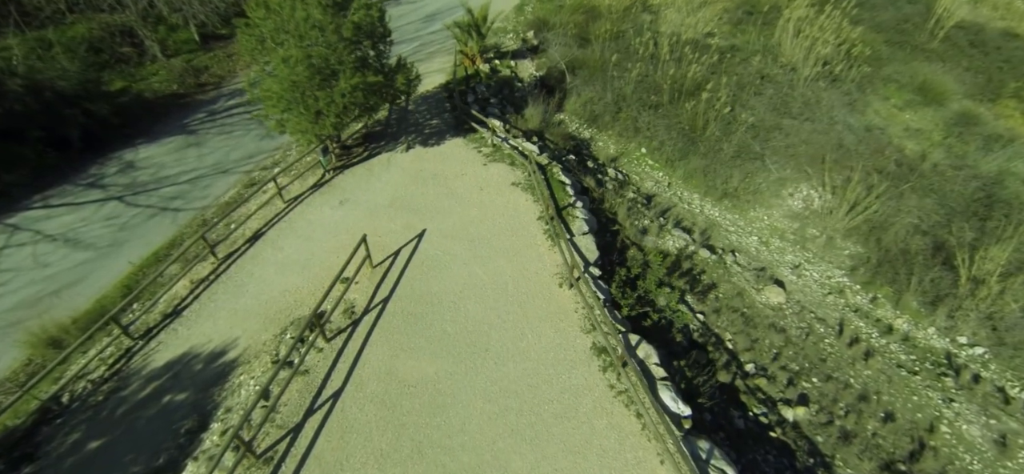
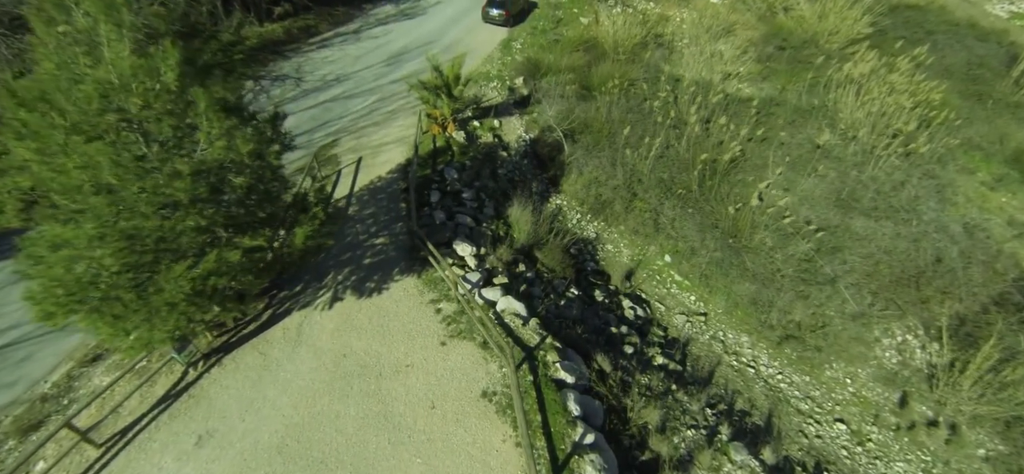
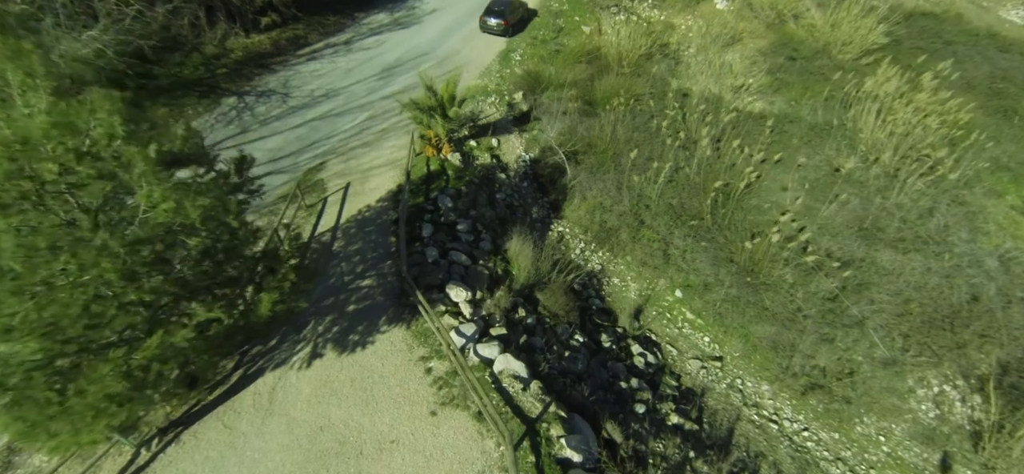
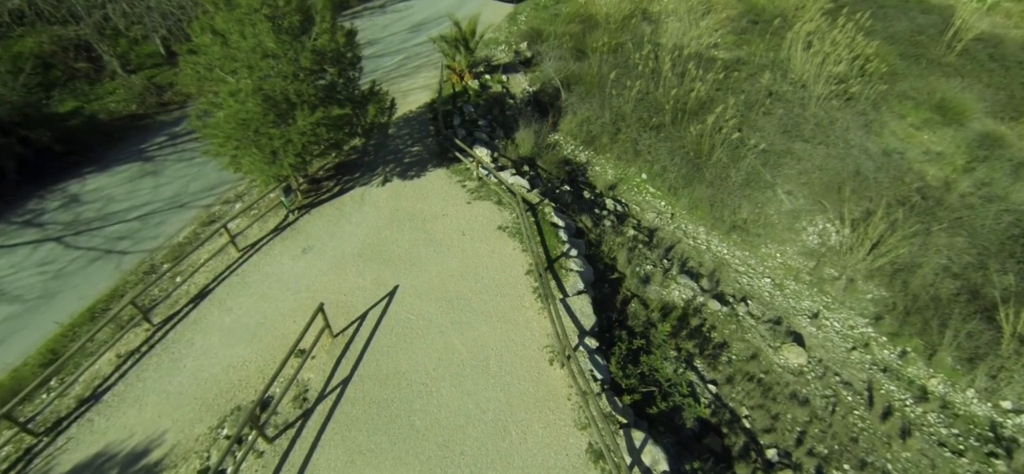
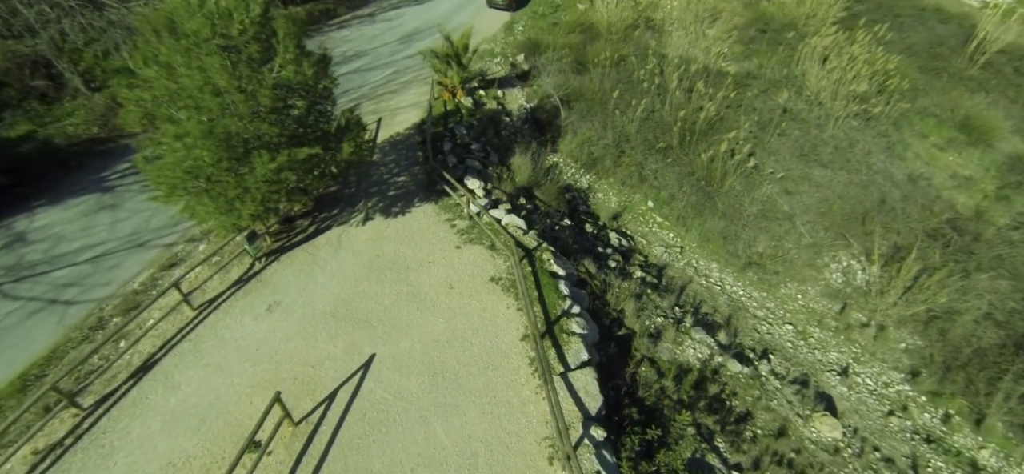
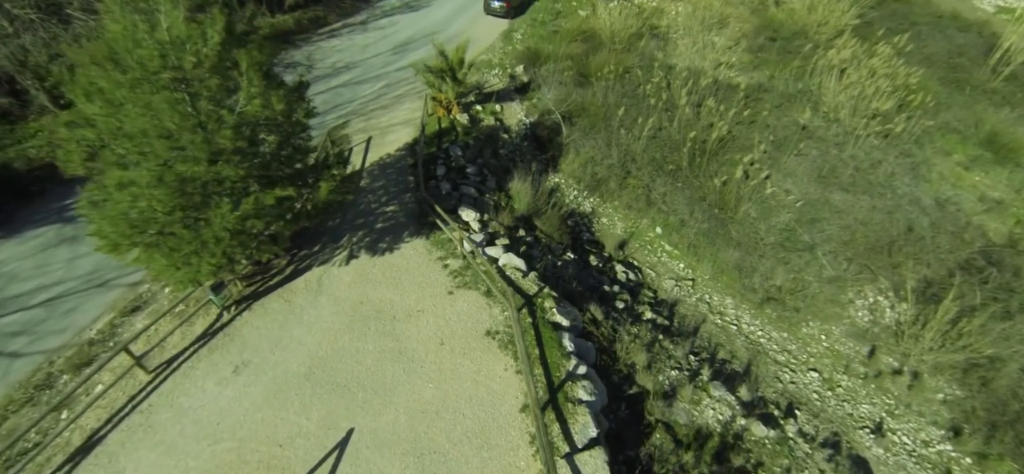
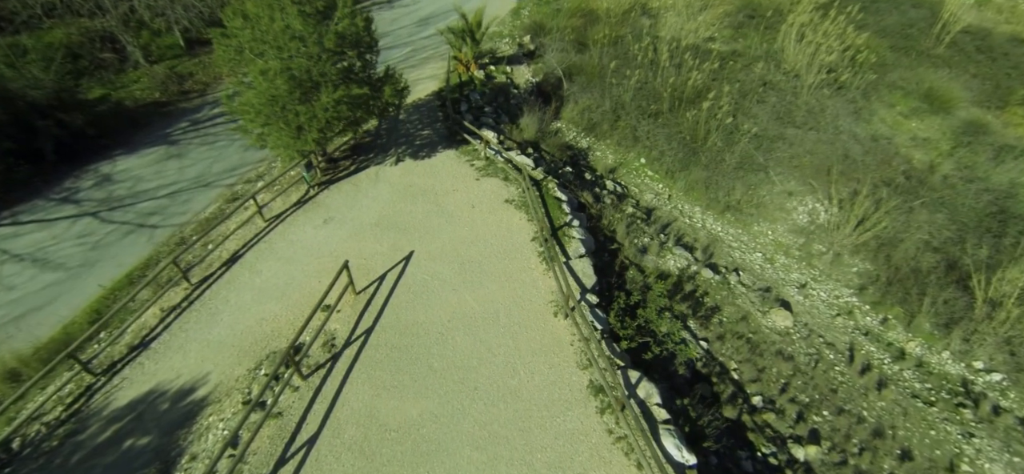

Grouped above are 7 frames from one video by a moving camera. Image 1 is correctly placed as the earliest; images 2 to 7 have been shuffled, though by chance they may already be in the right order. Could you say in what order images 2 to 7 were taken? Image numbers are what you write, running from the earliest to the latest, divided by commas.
7, 4, 5, 6, 2, 3
